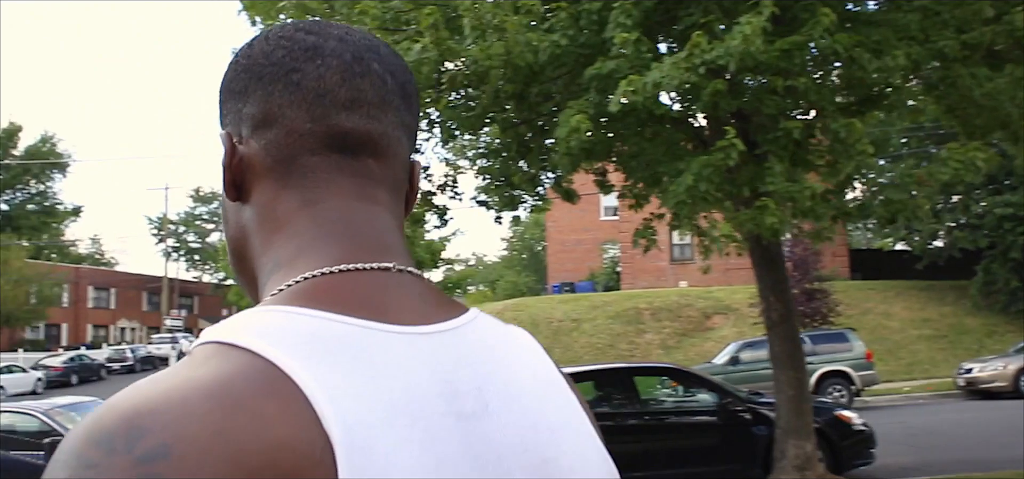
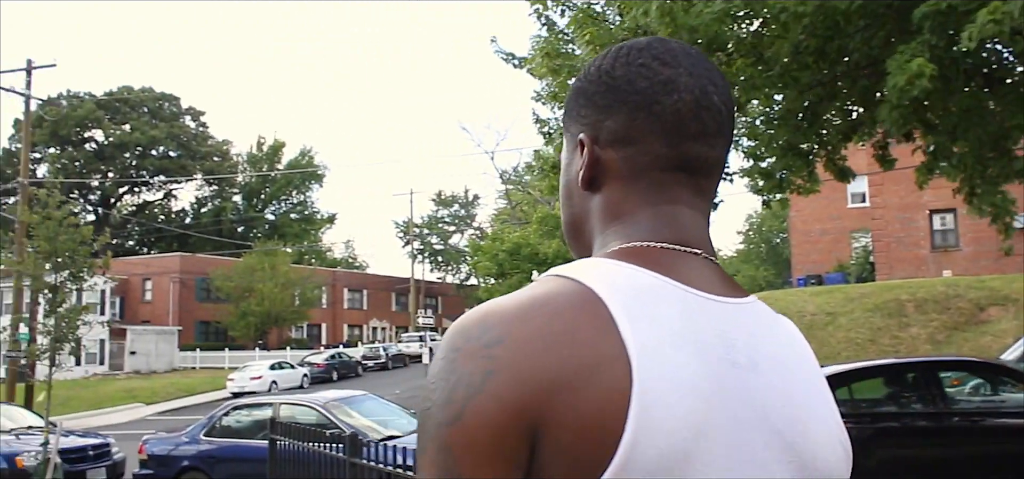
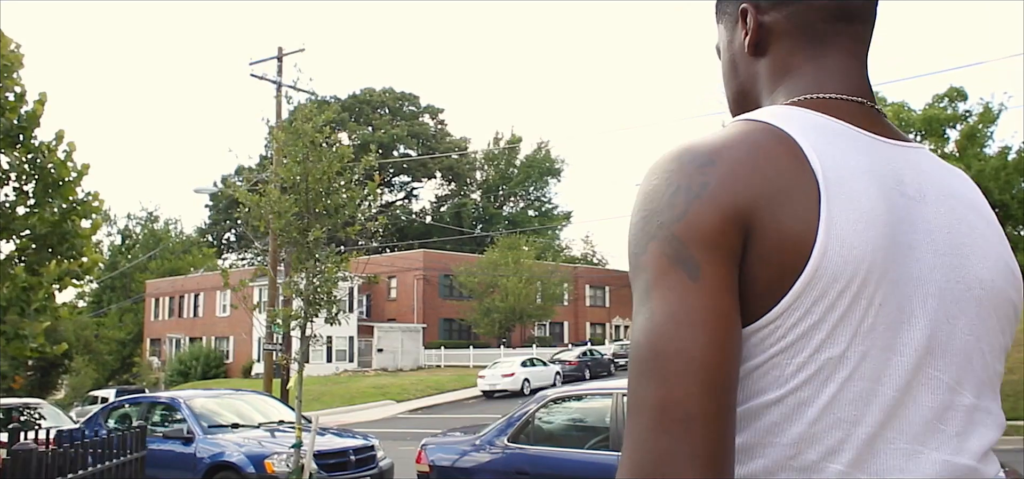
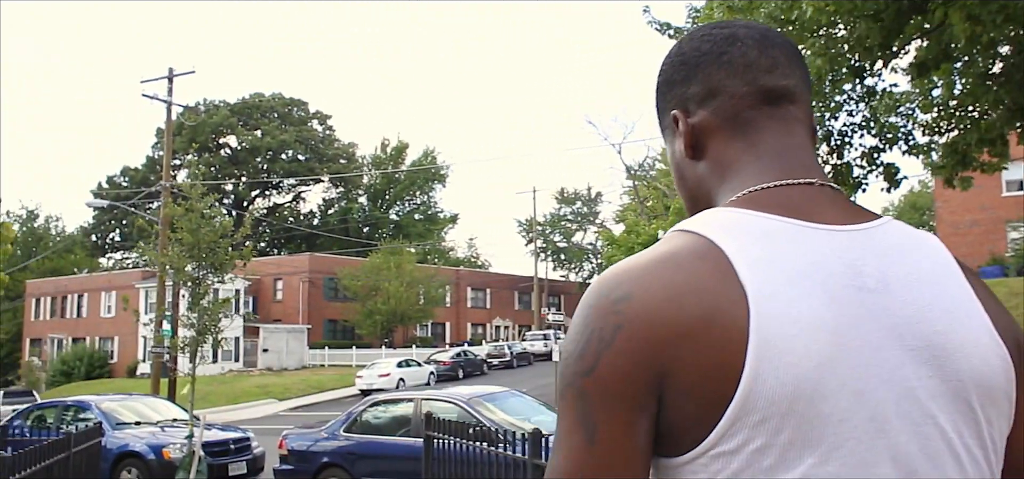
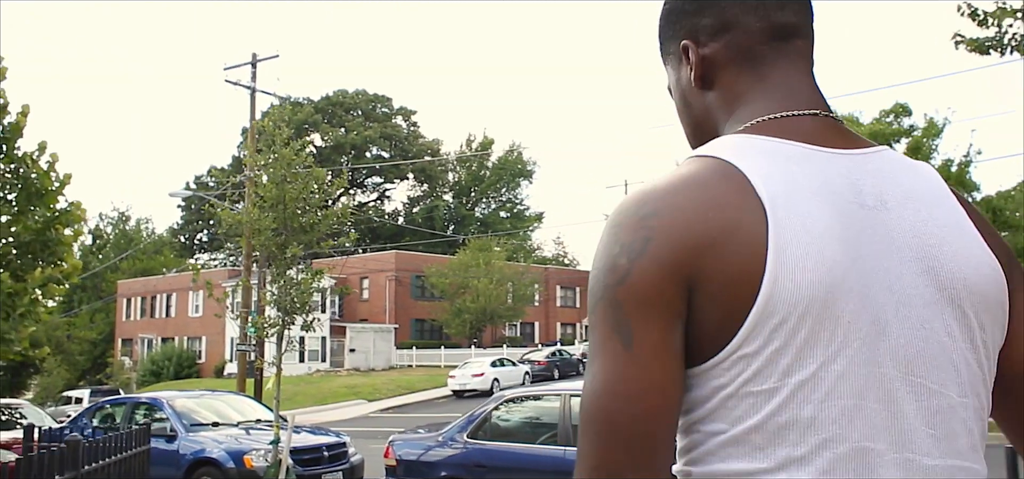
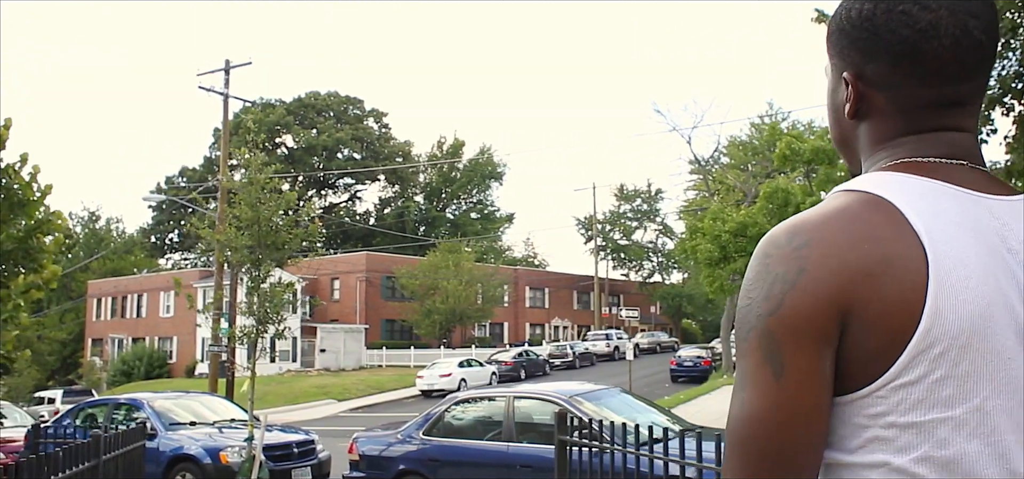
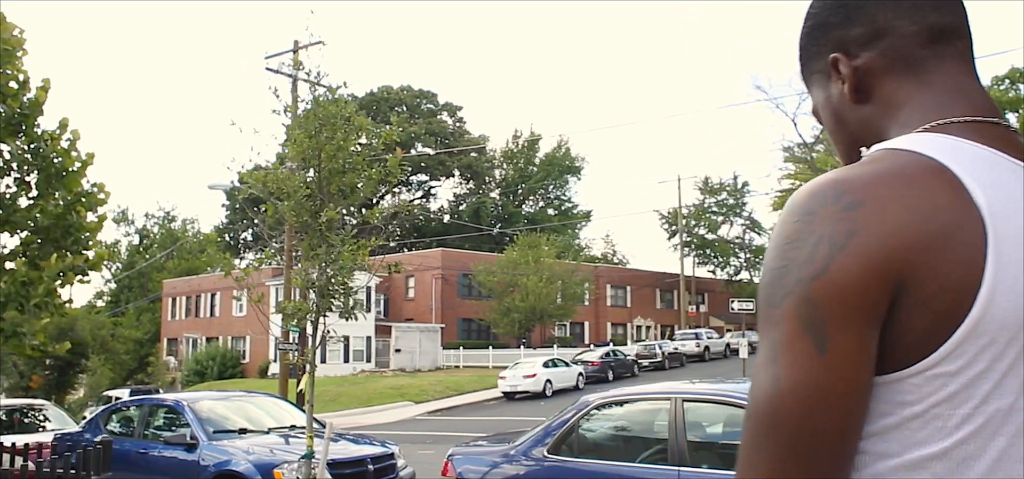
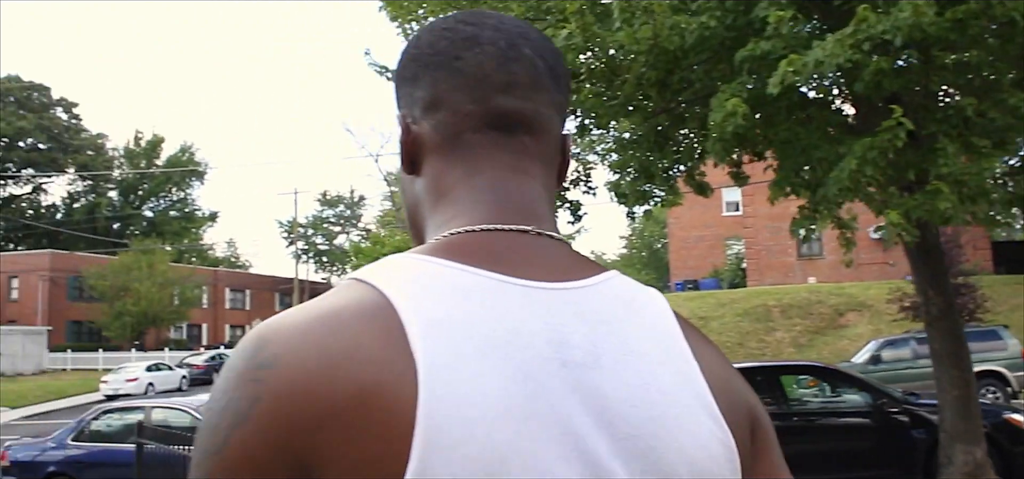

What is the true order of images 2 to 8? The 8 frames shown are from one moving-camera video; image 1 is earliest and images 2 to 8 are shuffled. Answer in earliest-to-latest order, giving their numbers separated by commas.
8, 2, 4, 6, 5, 3, 7
